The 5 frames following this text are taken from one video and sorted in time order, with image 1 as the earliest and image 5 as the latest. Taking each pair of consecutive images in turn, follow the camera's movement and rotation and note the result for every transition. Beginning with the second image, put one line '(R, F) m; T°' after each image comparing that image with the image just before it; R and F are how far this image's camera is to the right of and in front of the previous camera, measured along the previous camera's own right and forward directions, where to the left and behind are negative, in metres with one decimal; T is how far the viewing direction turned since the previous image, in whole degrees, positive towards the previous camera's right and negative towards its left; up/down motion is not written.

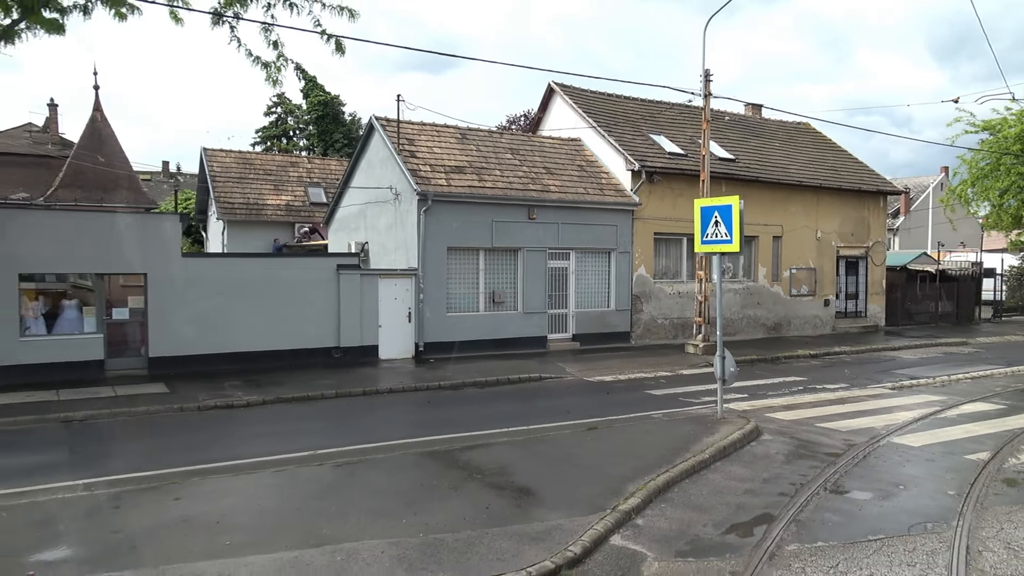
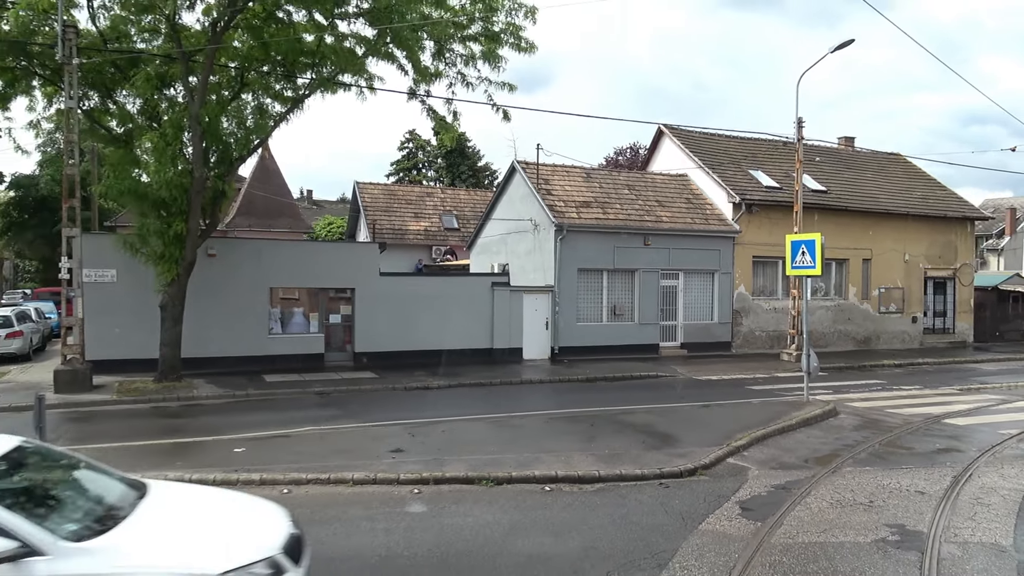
(-0.8, -3.6) m; -7°
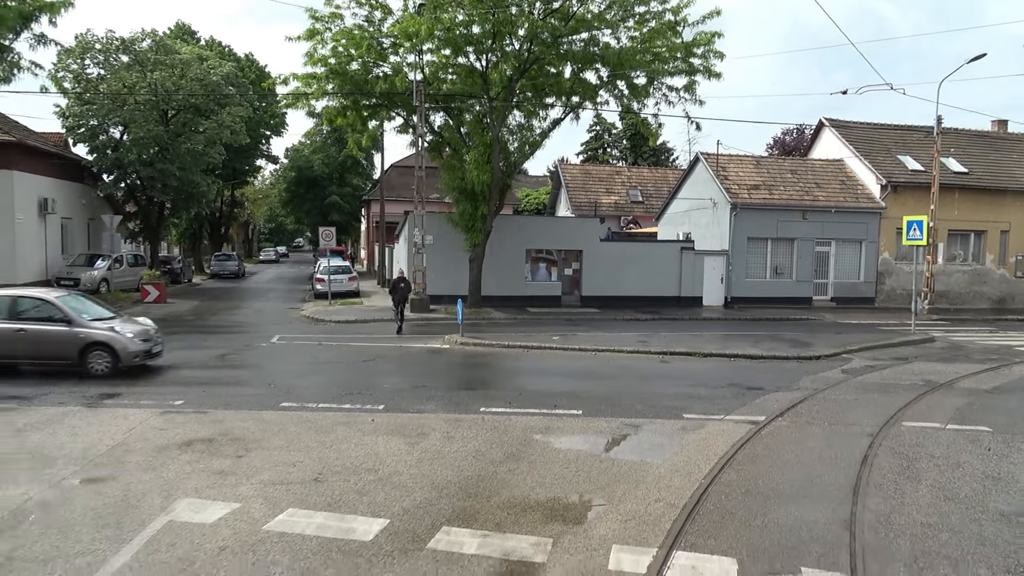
(-0.9, -7.1) m; -12°
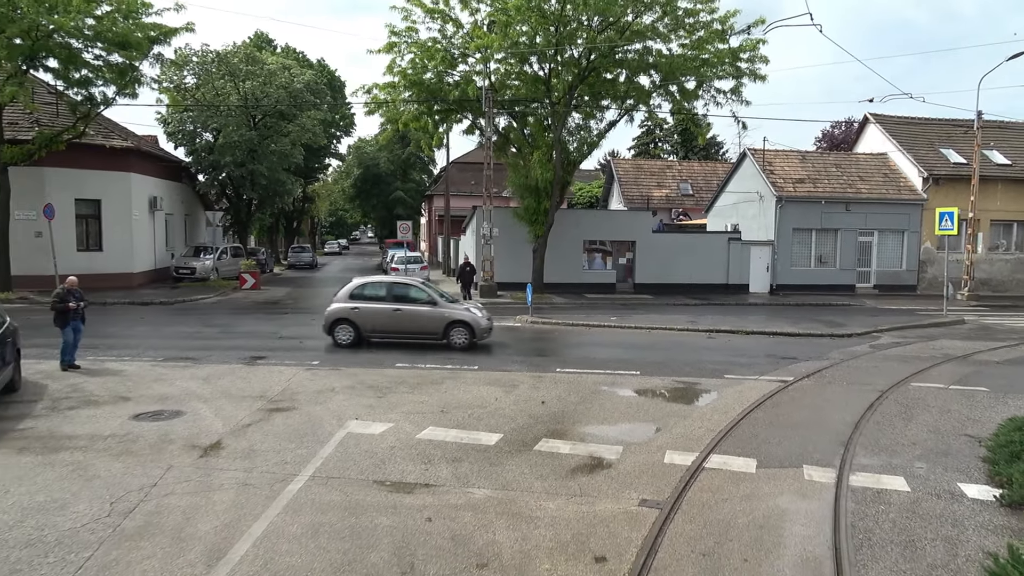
(-0.3, -2.3) m; -4°
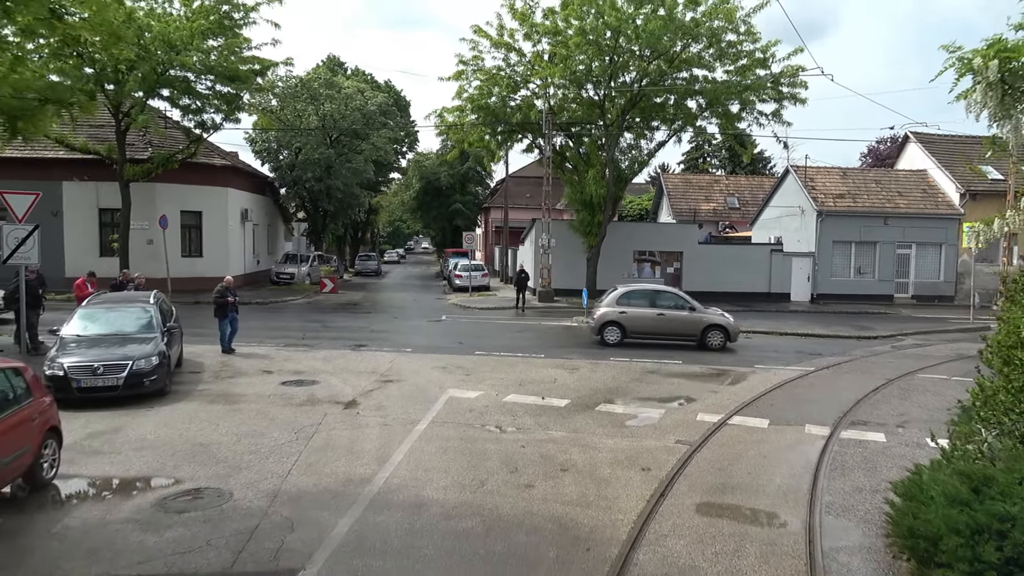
(-0.3, -2.4) m; -4°
